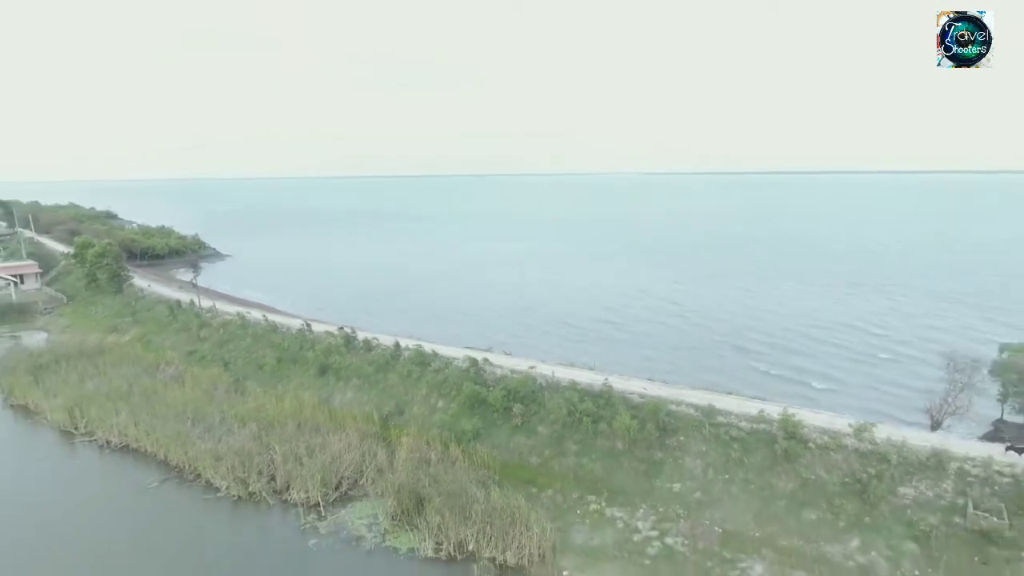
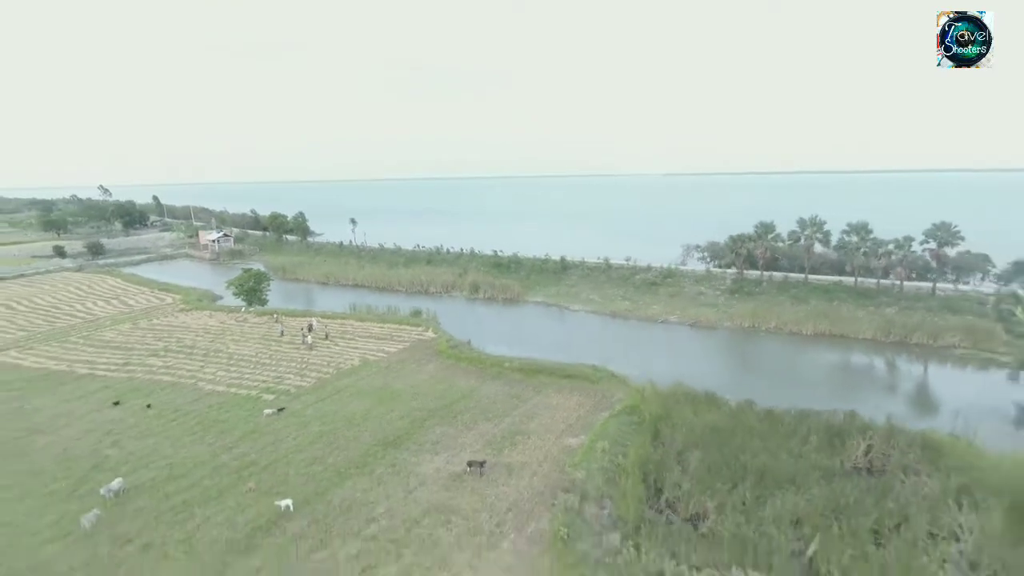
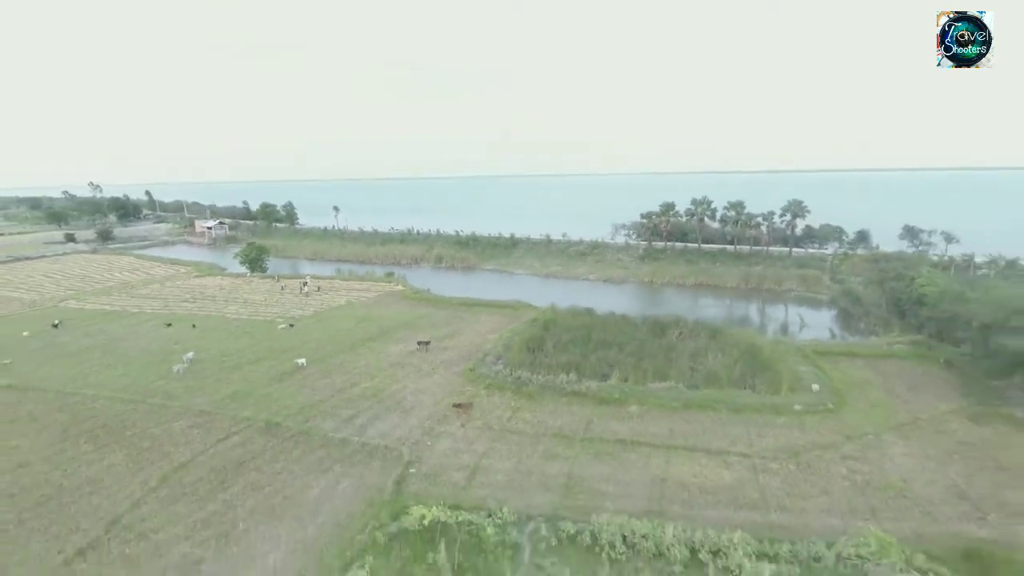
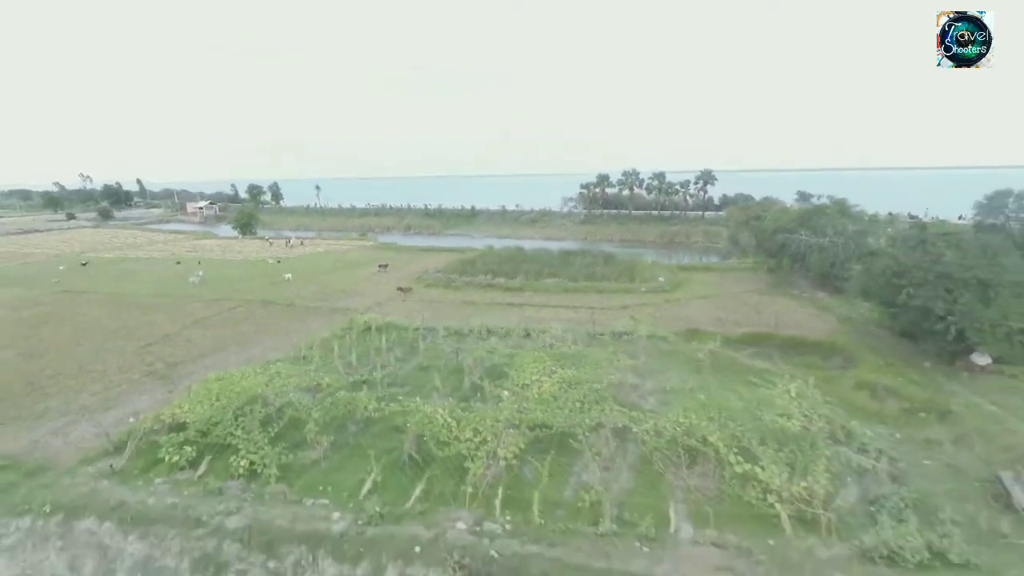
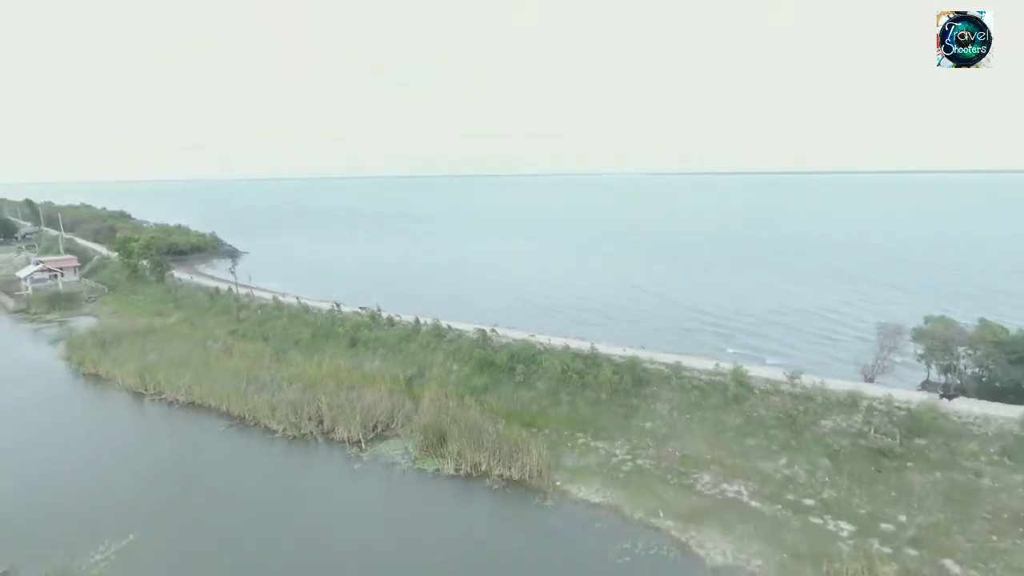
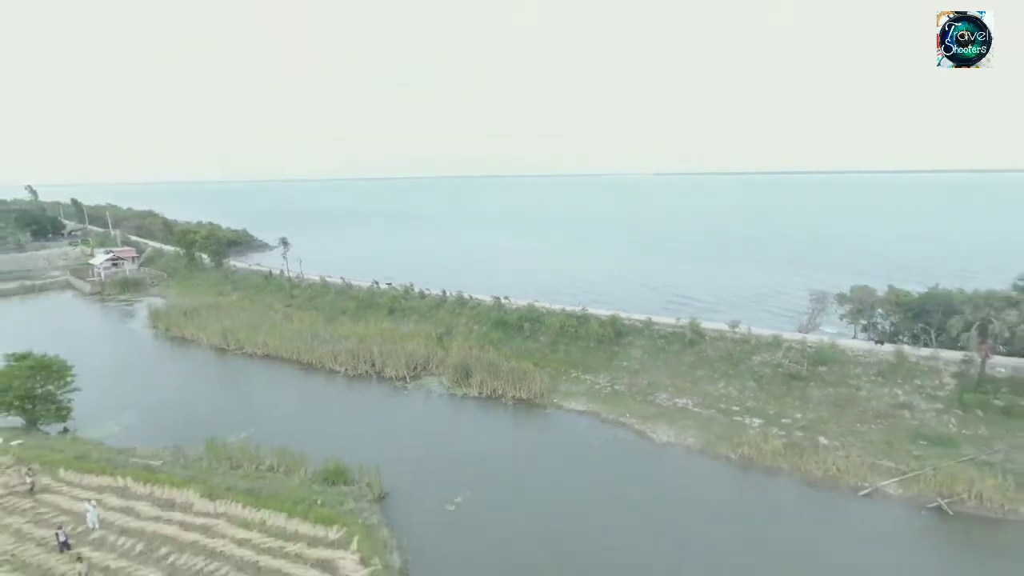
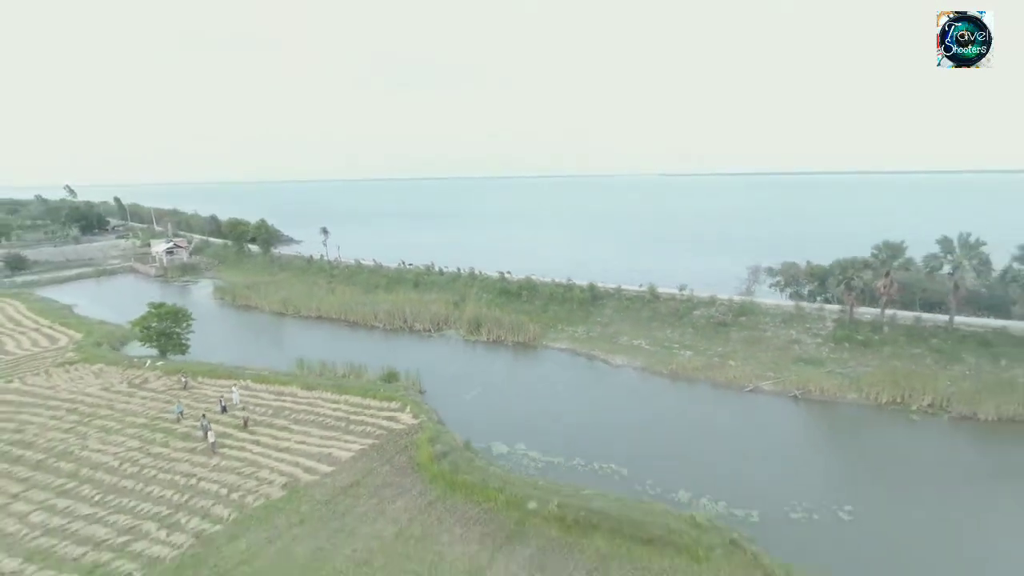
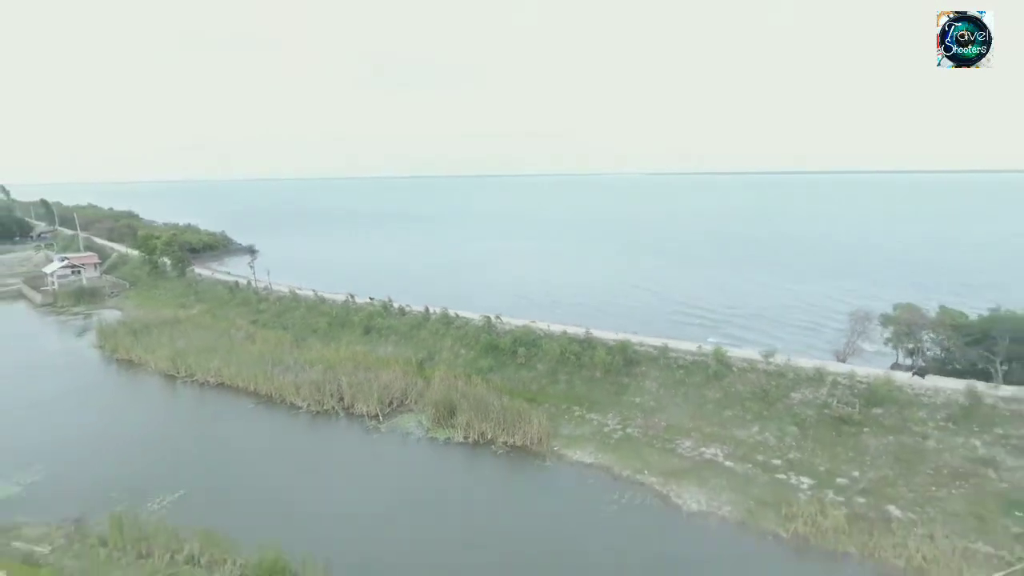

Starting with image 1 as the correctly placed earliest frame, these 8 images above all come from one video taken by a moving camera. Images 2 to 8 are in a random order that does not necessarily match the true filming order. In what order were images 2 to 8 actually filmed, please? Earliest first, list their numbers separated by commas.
5, 8, 6, 7, 2, 3, 4
